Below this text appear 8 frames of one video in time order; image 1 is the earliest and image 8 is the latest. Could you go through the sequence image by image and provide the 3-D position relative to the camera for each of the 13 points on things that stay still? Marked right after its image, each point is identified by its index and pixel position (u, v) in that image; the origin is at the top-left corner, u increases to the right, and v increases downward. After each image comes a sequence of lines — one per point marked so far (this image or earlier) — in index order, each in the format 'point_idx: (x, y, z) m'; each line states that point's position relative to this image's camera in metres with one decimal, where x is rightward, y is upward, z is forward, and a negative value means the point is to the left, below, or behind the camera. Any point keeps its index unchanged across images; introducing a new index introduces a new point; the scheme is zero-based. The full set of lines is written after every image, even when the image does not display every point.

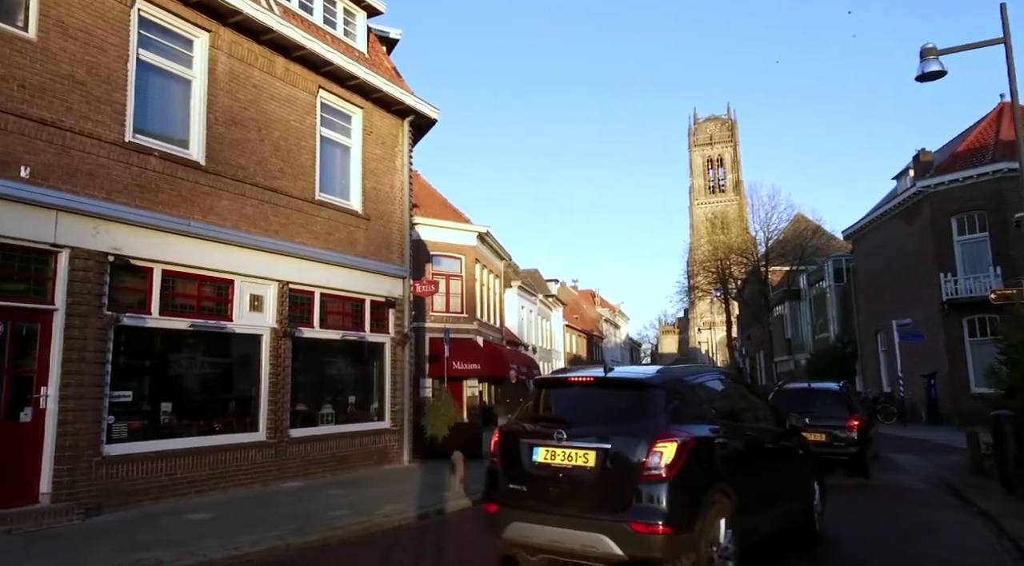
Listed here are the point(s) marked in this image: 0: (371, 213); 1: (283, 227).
0: (-2.7, +1.4, +13.4) m
1: (-3.7, +0.9, +11.4) m
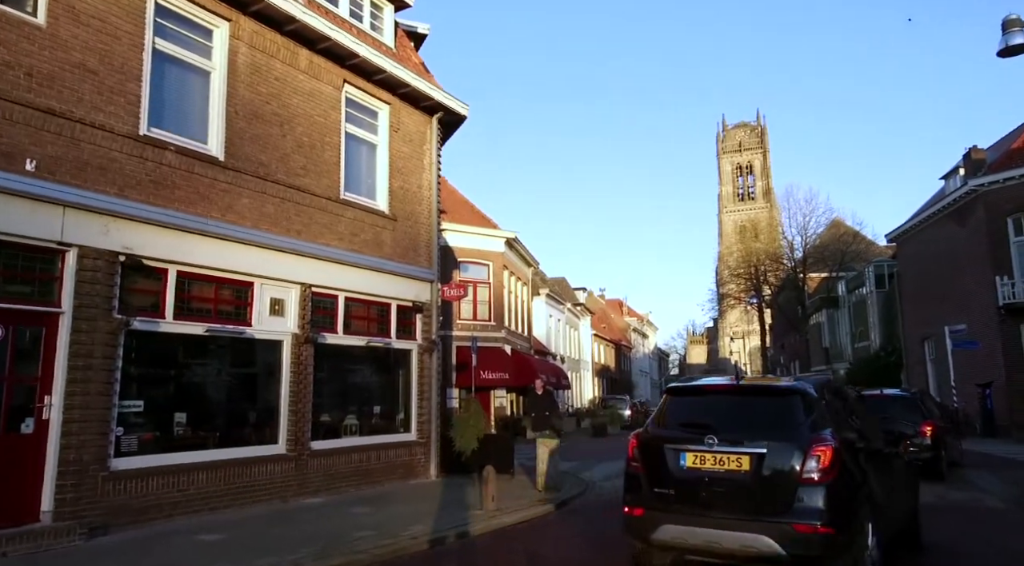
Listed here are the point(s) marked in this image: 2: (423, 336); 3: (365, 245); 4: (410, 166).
0: (-2.1, +1.3, +12.8) m
1: (-3.2, +0.8, +10.8) m
2: (-1.7, -1.0, +13.2) m
3: (-2.5, +0.7, +12.0) m
4: (-1.9, +2.2, +13.1) m
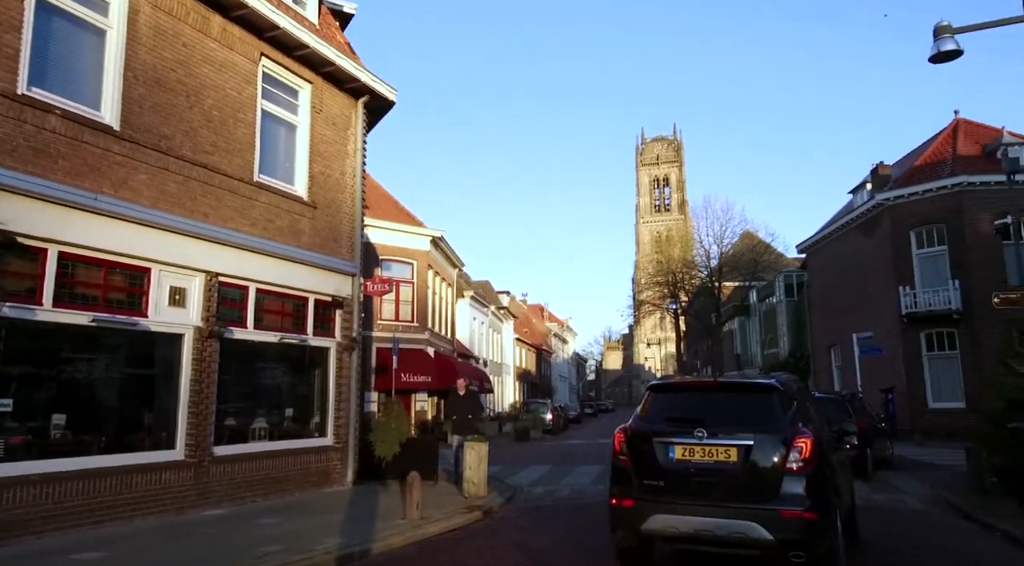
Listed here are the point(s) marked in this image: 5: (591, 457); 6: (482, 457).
0: (-3.3, +1.4, +11.9) m
1: (-4.2, +1.0, +9.8) m
2: (-3.0, -0.9, +12.4) m
3: (-3.6, +0.8, +11.0) m
4: (-3.2, +2.3, +12.3) m
5: (+1.9, -4.1, +16.3) m
6: (-0.4, -2.6, +10.7) m
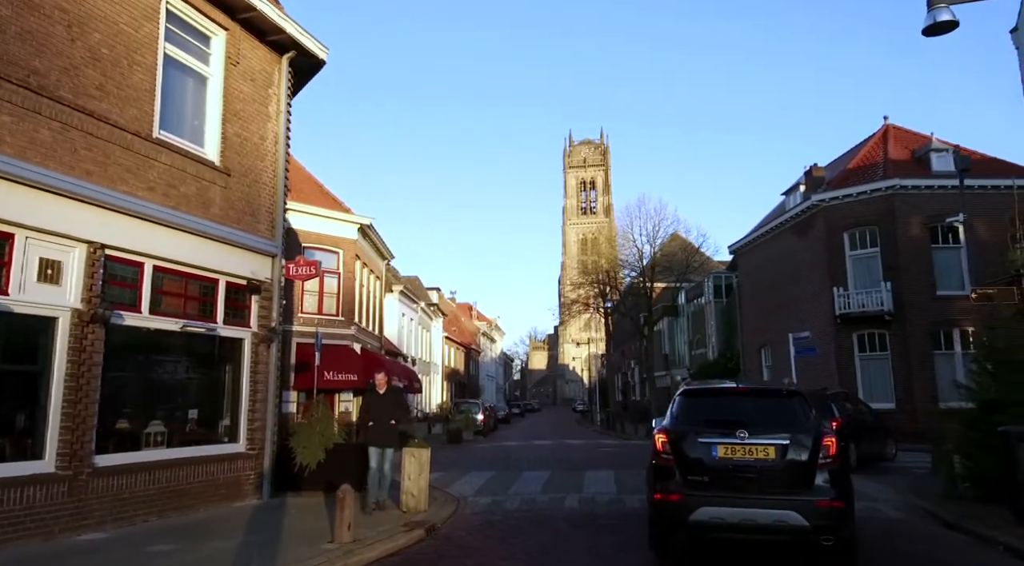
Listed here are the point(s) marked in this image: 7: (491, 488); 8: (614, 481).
0: (-4.1, +1.7, +10.2) m
1: (-4.7, +1.3, +8.1) m
2: (-3.9, -0.6, +10.7) m
3: (-4.3, +1.1, +9.3) m
4: (-4.0, +2.6, +10.6) m
5: (+0.5, -3.9, +15.2) m
6: (-1.2, -2.4, +9.3) m
7: (-0.4, -3.4, +11.4) m
8: (+1.7, -3.3, +11.5) m
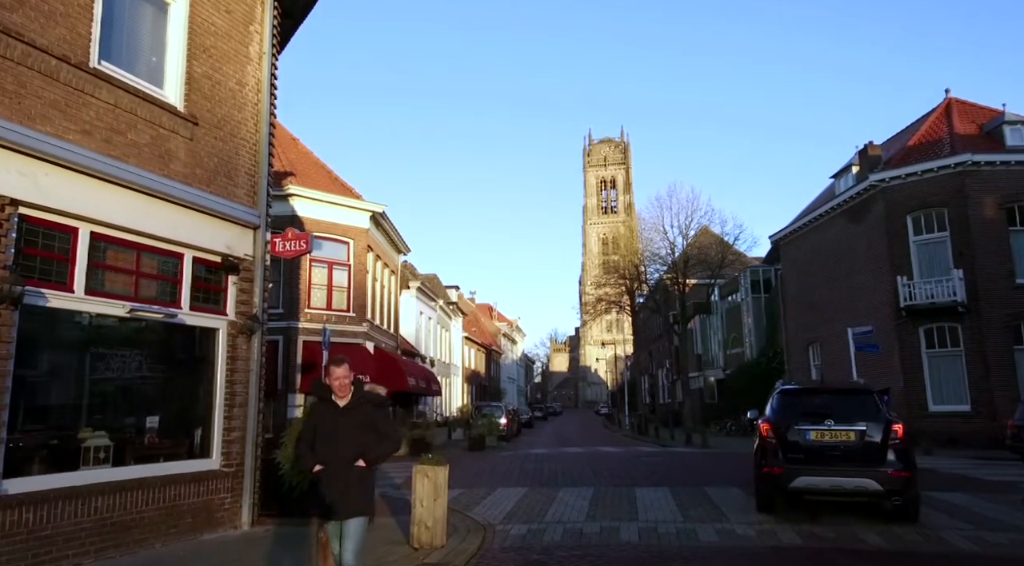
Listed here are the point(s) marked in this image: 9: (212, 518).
0: (-3.6, +2.0, +8.3) m
1: (-4.4, +1.6, +6.1) m
2: (-3.4, -0.3, +8.7) m
3: (-3.9, +1.4, +7.4) m
4: (-3.5, +2.9, +8.7) m
5: (+1.1, -3.6, +13.0) m
6: (-0.8, -2.1, +7.3) m
7: (+0.1, -3.0, +9.3) m
8: (+2.2, -3.0, +9.4) m
9: (-3.5, -2.7, +8.1) m
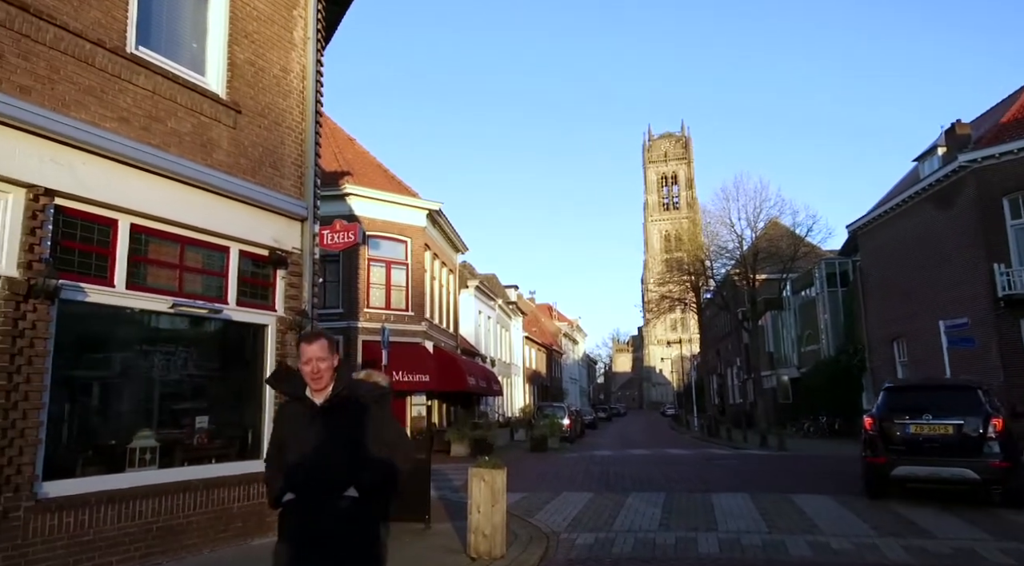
0: (-3.0, +2.0, +7.9) m
1: (-3.9, +1.6, +5.9) m
2: (-2.7, -0.3, +8.4) m
3: (-3.4, +1.4, +7.1) m
4: (-2.9, +2.9, +8.3) m
5: (+2.2, -3.4, +12.3) m
6: (-0.1, -2.0, +6.7) m
7: (+0.9, -2.9, +8.6) m
8: (+3.0, -2.8, +8.5) m
9: (-2.8, -2.6, +7.8) m
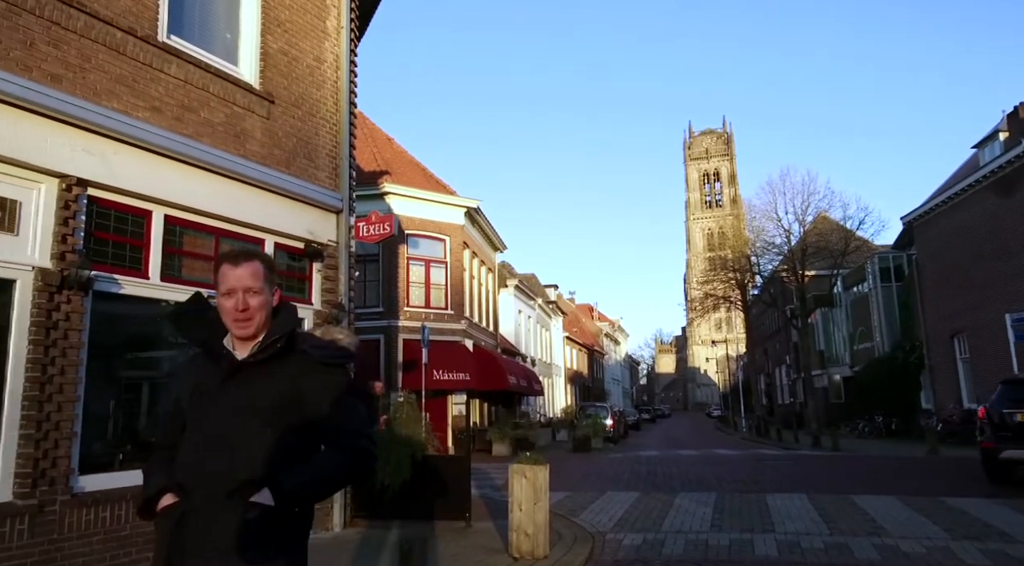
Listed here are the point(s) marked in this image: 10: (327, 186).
0: (-2.6, +2.1, +7.8) m
1: (-3.6, +1.7, +5.8) m
2: (-2.2, -0.2, +8.2) m
3: (-3.0, +1.5, +7.0) m
4: (-2.5, +3.0, +8.2) m
5: (+2.9, -3.3, +11.8) m
6: (+0.2, -1.9, +6.4) m
7: (+1.5, -2.8, +8.3) m
8: (+3.5, -2.6, +8.1) m
9: (-2.3, -2.6, +7.6) m
10: (-2.2, +1.2, +8.4) m
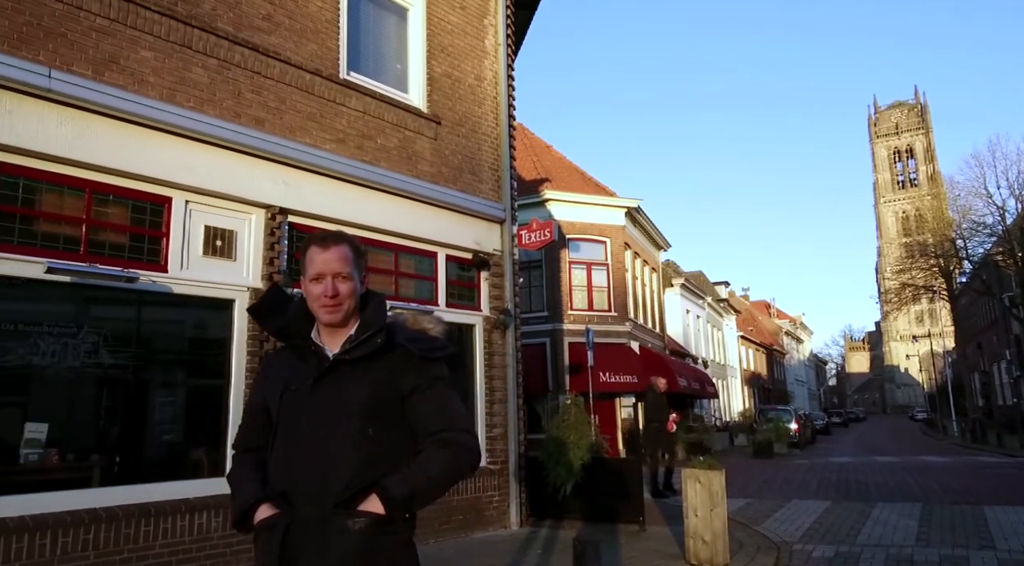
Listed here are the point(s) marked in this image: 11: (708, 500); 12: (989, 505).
0: (-0.8, +2.0, +8.3) m
1: (-2.2, +1.6, +6.5) m
2: (-0.2, -0.3, +8.6) m
3: (-1.3, +1.4, +7.5) m
4: (-0.6, +2.9, +8.6) m
5: (+5.8, -3.2, +10.8) m
6: (+1.8, -1.9, +6.2) m
7: (+3.5, -2.7, +7.7) m
8: (+5.4, -2.5, +7.0) m
9: (-0.3, -2.7, +8.0) m
10: (-0.2, +1.1, +8.8) m
11: (+1.7, -1.9, +6.2) m
12: (+6.0, -2.8, +8.8) m
